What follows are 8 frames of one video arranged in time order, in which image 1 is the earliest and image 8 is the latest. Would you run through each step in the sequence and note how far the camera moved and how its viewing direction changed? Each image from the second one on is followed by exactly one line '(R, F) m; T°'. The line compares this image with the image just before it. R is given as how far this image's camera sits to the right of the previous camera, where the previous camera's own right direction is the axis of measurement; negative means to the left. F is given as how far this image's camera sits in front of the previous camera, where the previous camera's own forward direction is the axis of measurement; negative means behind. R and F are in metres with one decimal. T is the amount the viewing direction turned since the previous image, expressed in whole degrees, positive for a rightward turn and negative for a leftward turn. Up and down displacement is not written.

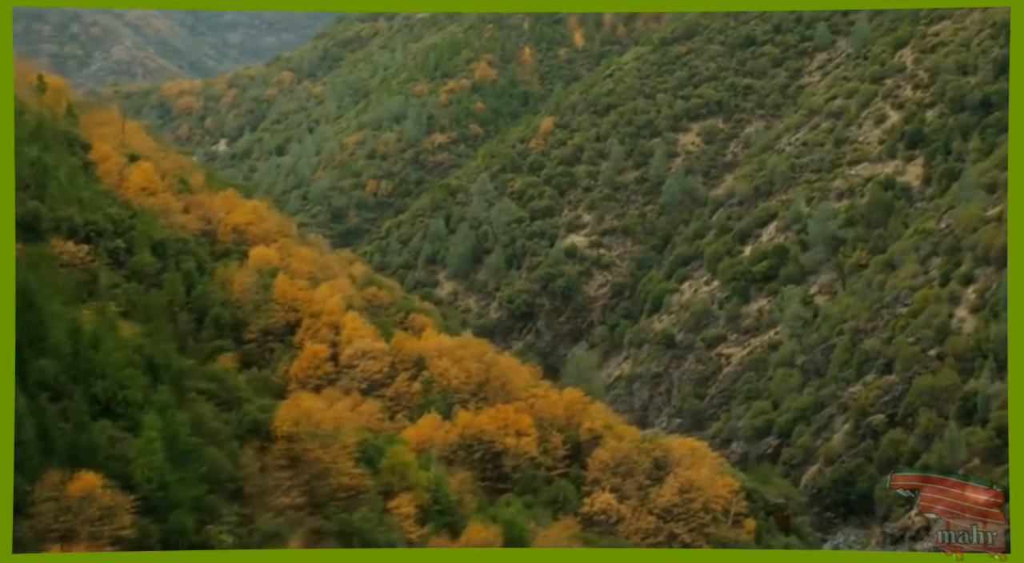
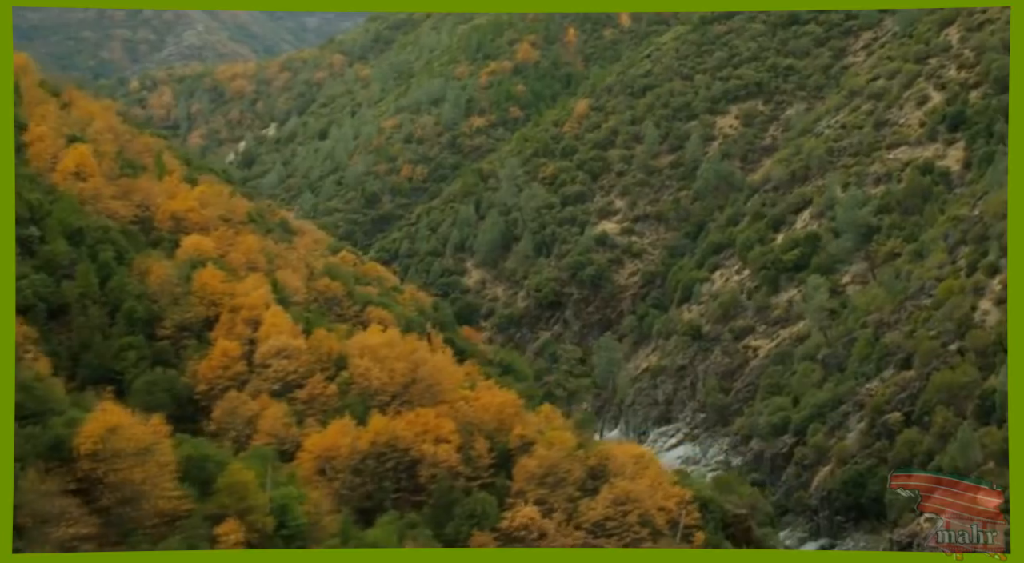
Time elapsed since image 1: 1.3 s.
(+1.8, +1.4) m; -3°
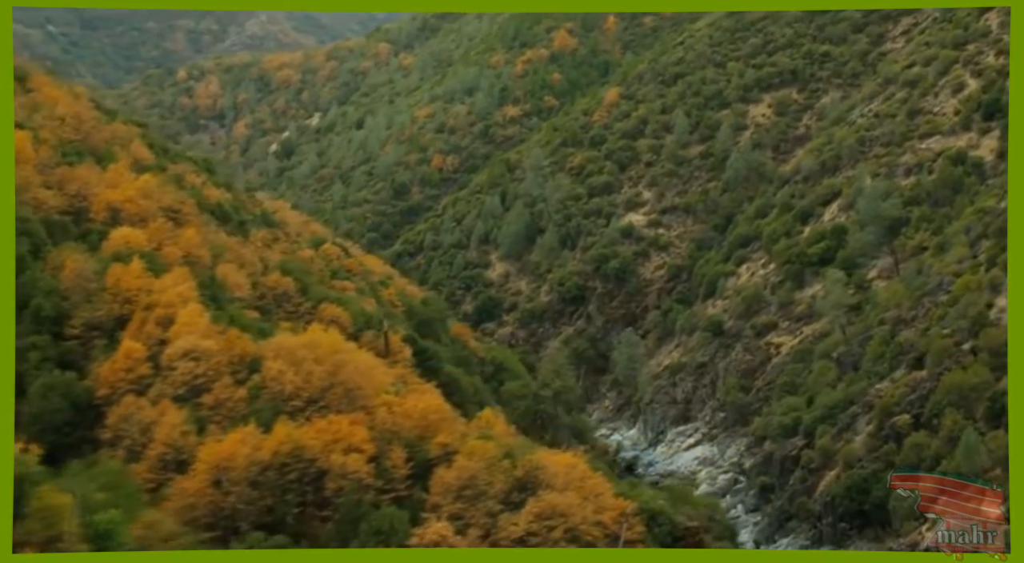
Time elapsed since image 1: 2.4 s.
(+1.6, +1.2) m; -3°
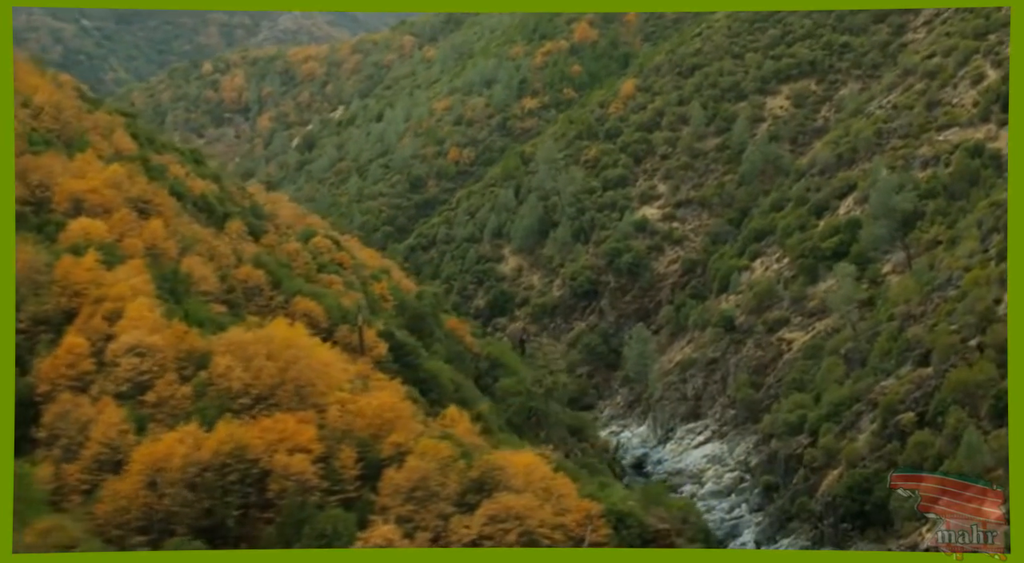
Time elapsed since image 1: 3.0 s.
(+0.8, +0.6) m; -1°
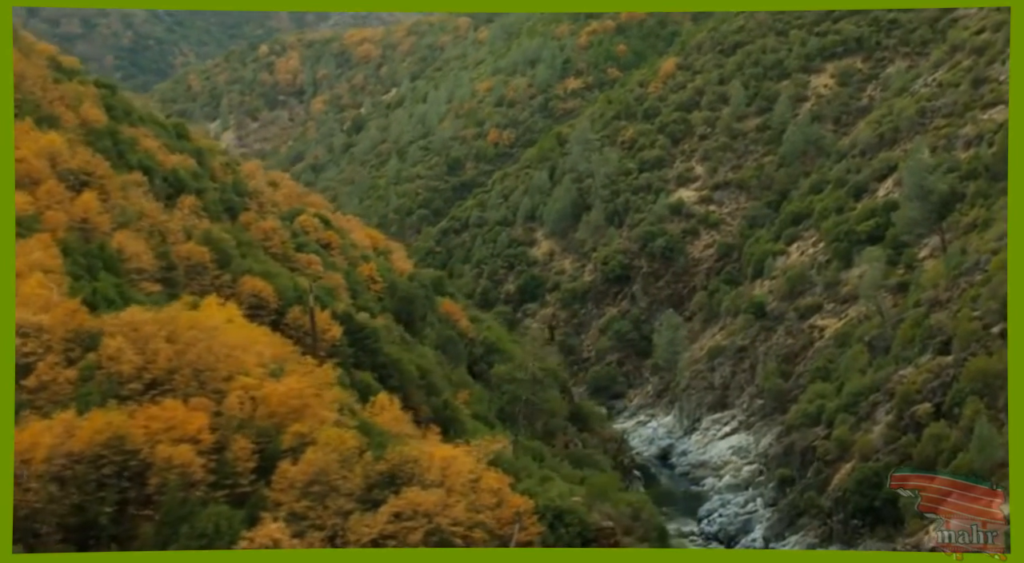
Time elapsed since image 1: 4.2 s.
(+1.6, +1.3) m; -3°
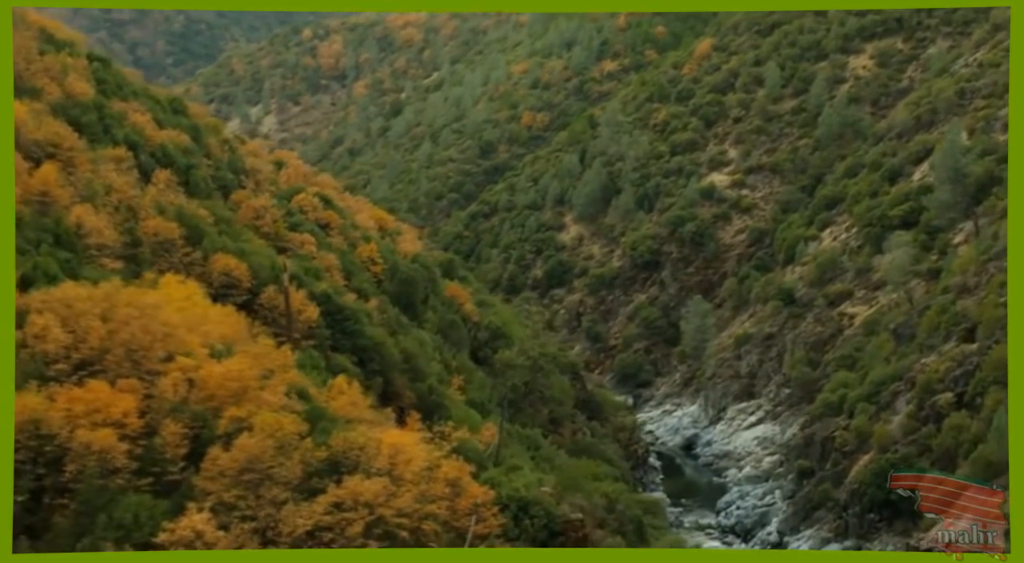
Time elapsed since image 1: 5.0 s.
(+1.0, +0.9) m; -2°
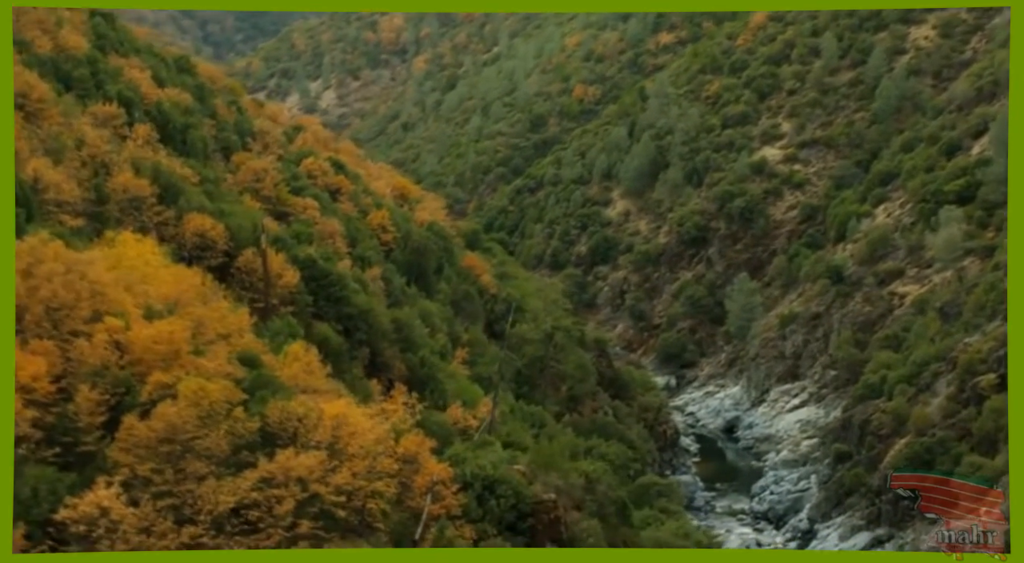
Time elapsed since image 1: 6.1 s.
(+1.0, +1.3) m; -3°
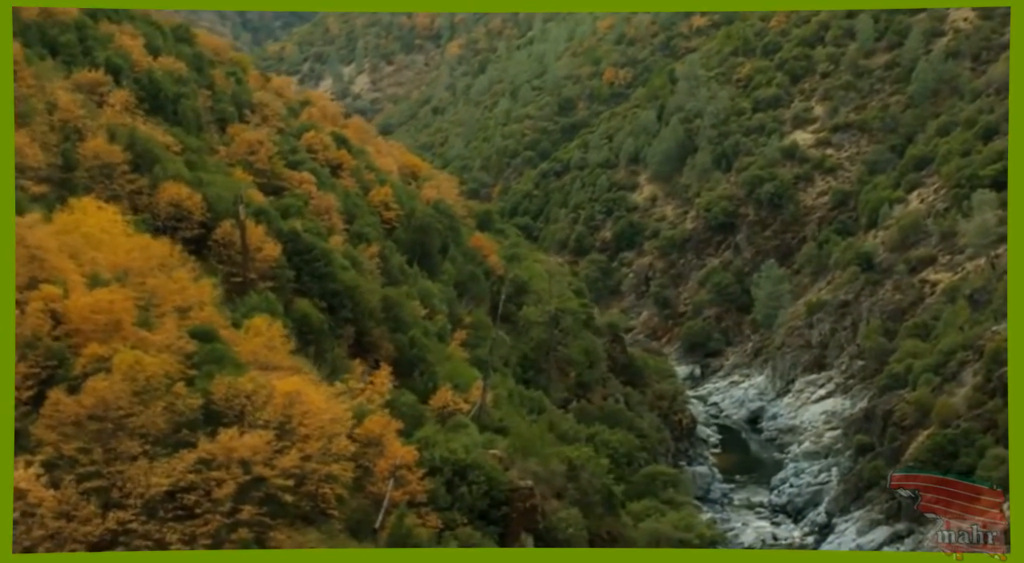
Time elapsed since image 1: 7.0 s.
(+0.6, +1.0) m; -2°
